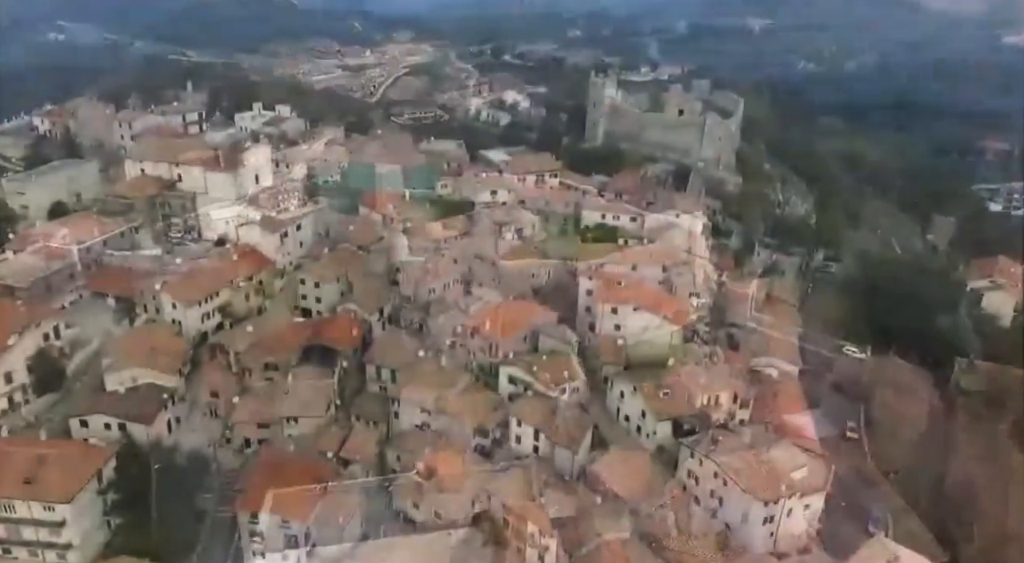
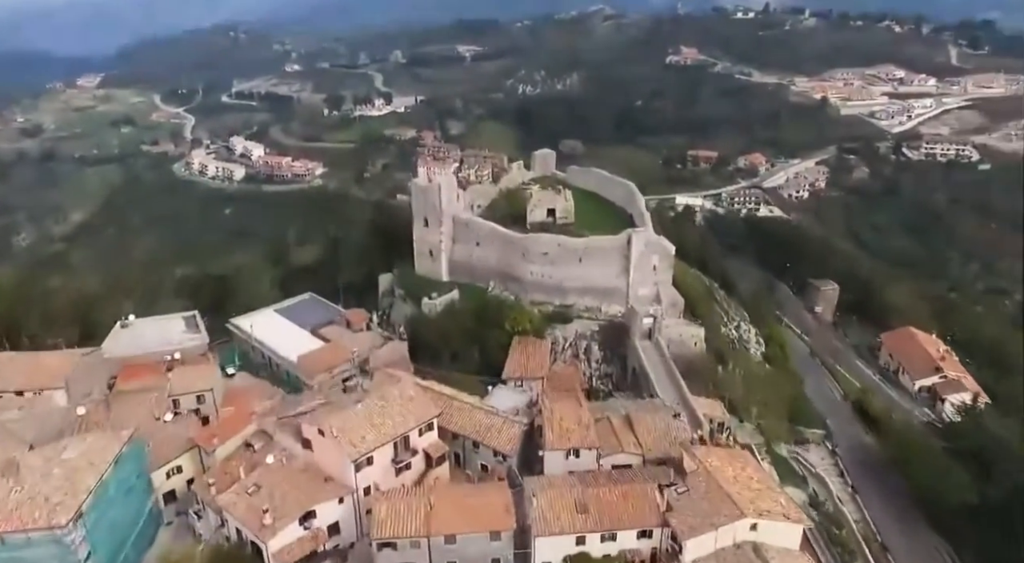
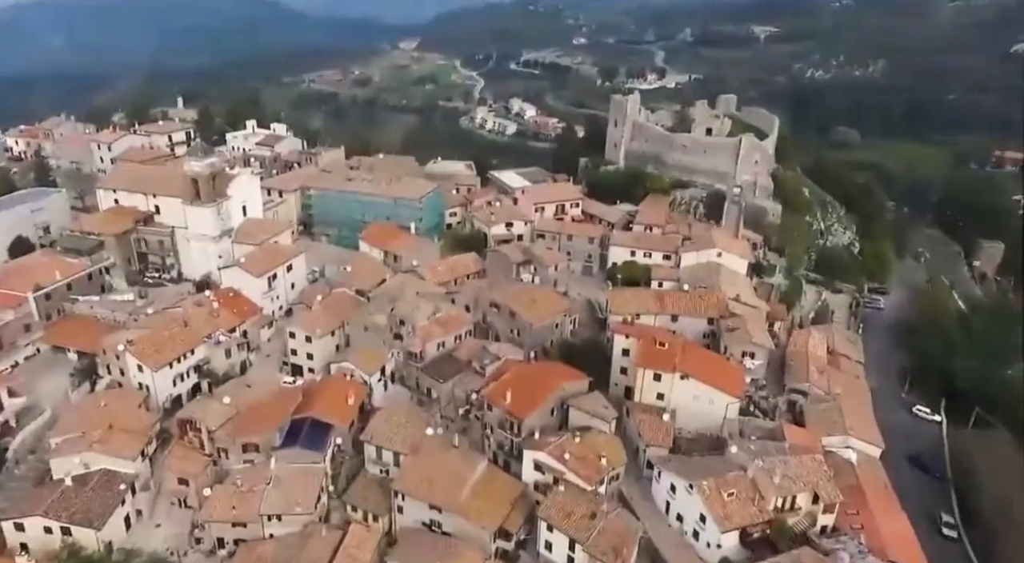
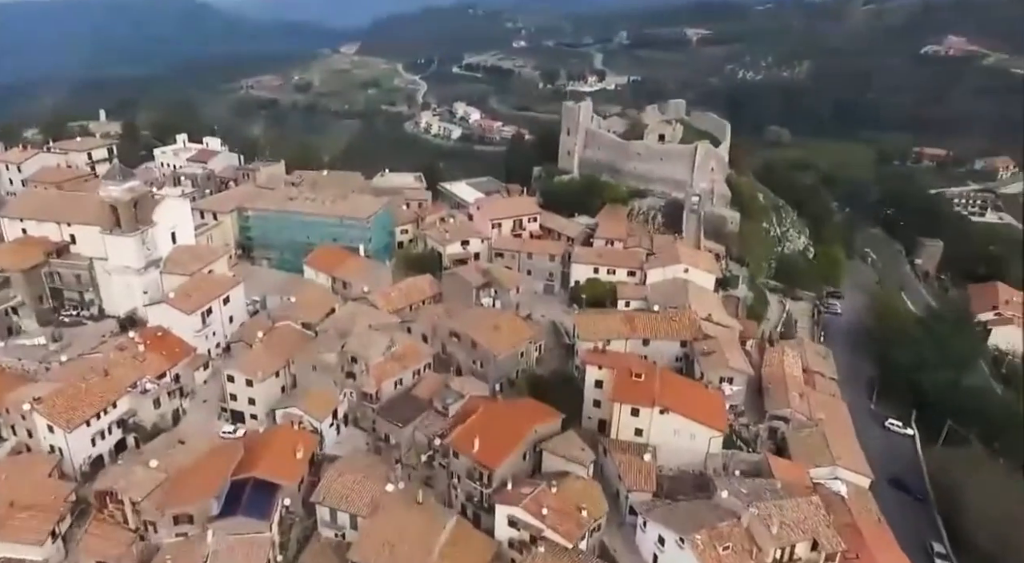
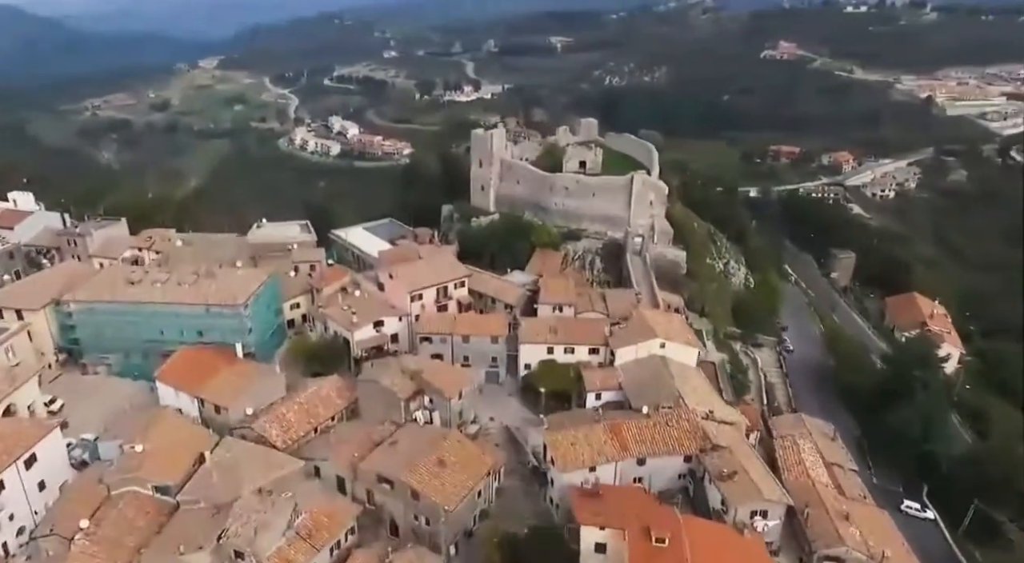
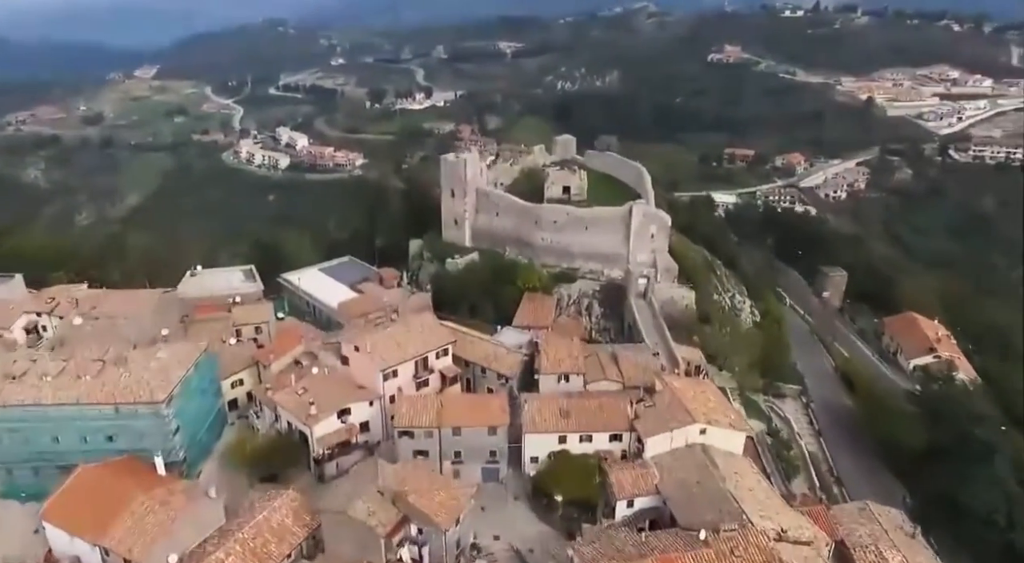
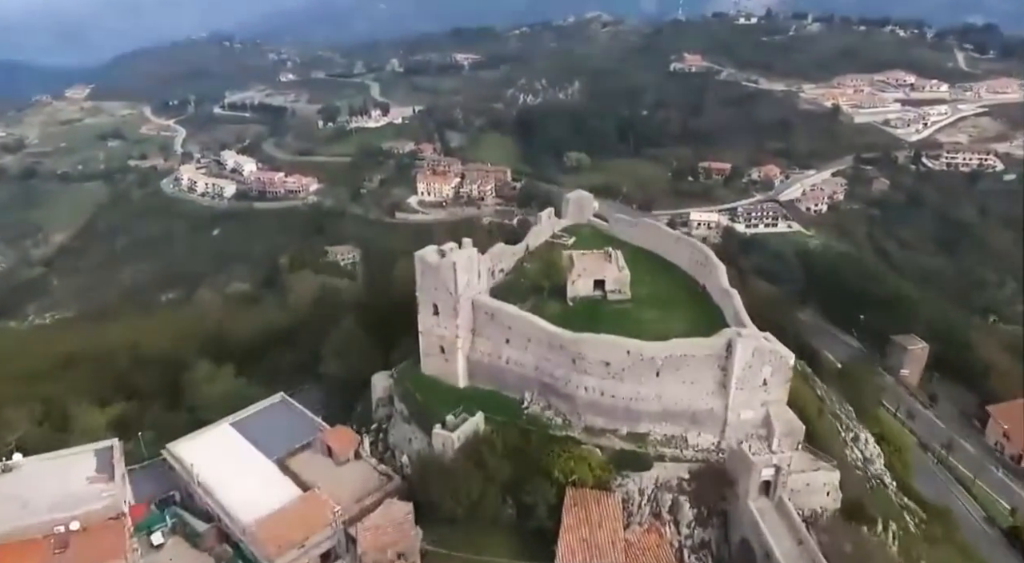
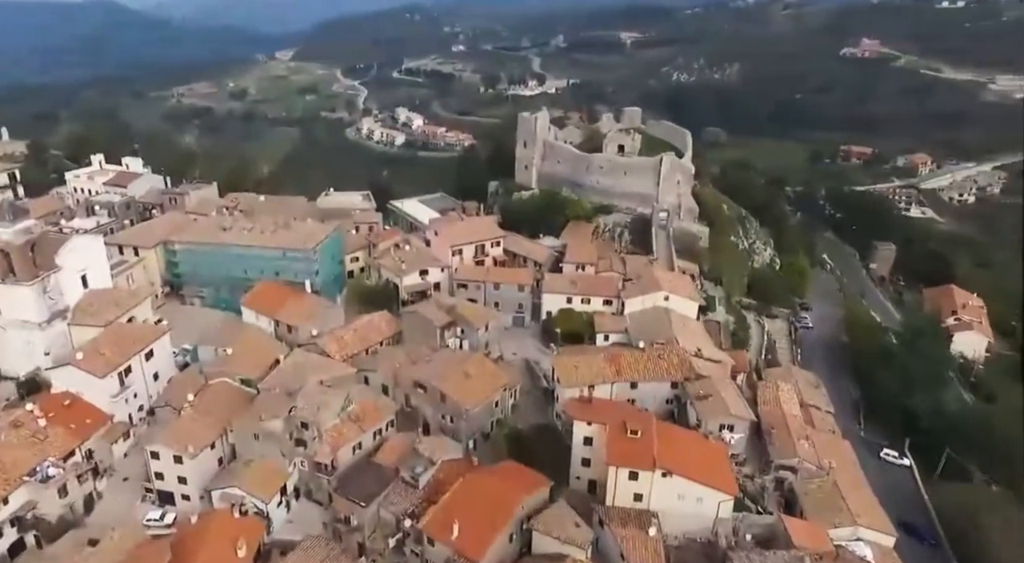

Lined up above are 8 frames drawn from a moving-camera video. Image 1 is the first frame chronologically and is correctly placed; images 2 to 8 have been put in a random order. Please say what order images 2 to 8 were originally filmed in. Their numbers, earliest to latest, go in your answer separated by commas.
3, 4, 8, 5, 6, 2, 7
